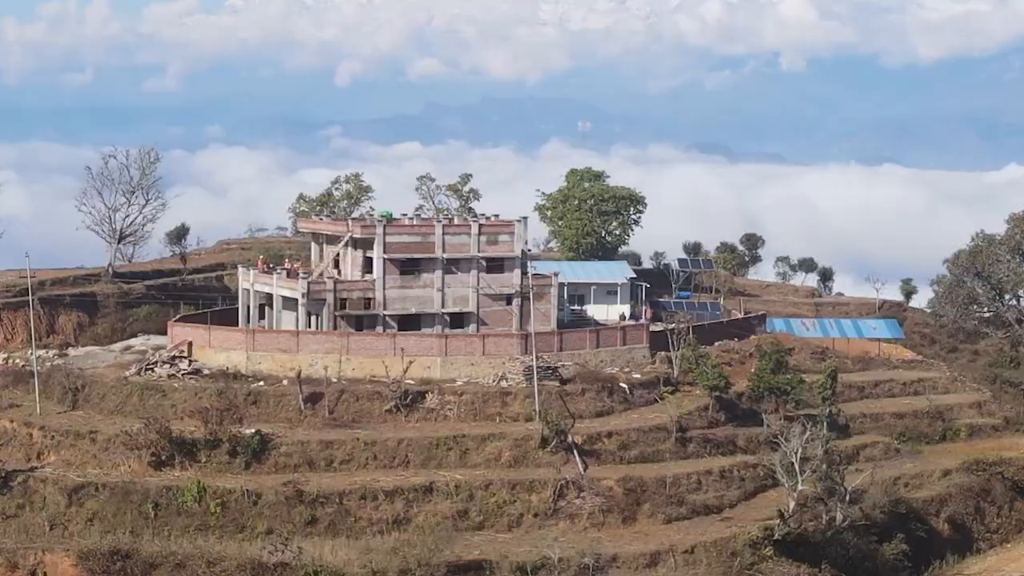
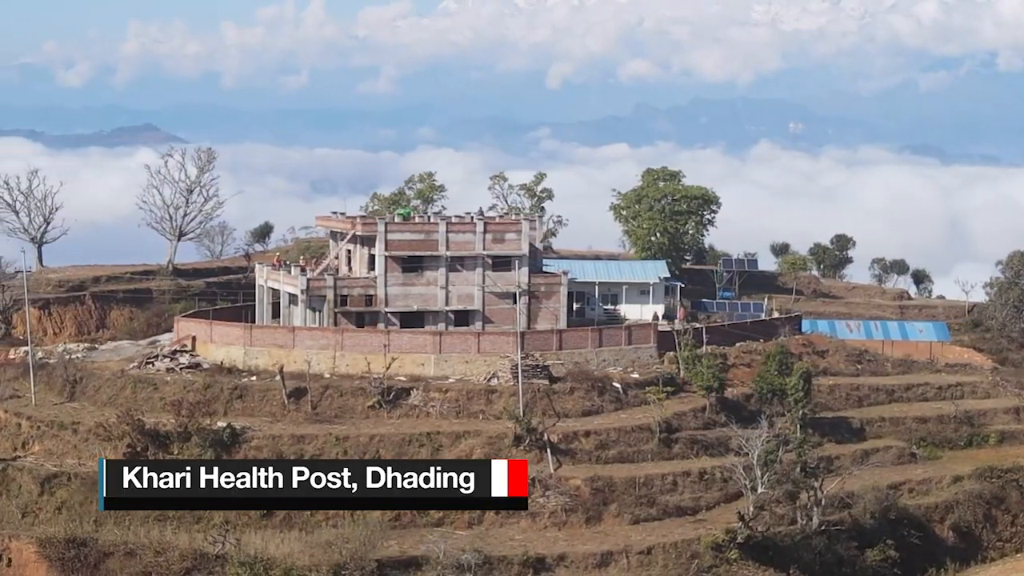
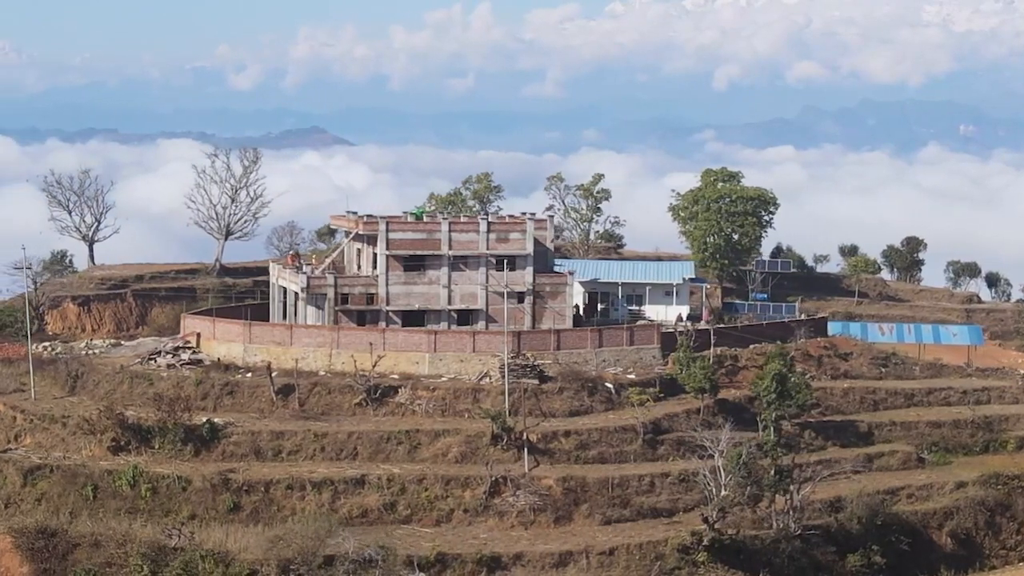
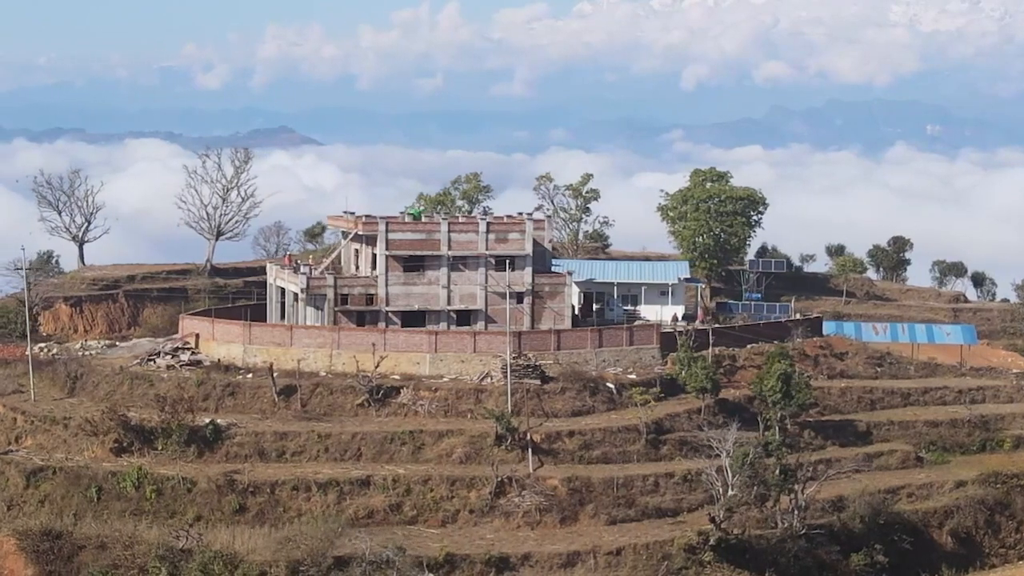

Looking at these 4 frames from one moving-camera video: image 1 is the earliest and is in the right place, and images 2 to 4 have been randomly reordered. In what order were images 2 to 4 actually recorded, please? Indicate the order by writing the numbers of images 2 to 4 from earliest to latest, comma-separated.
2, 4, 3
